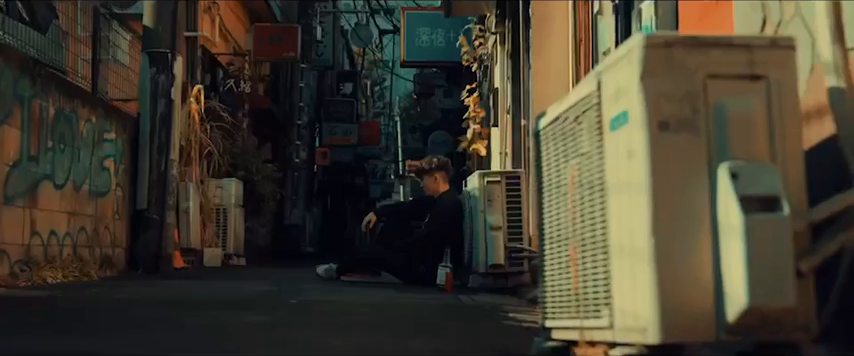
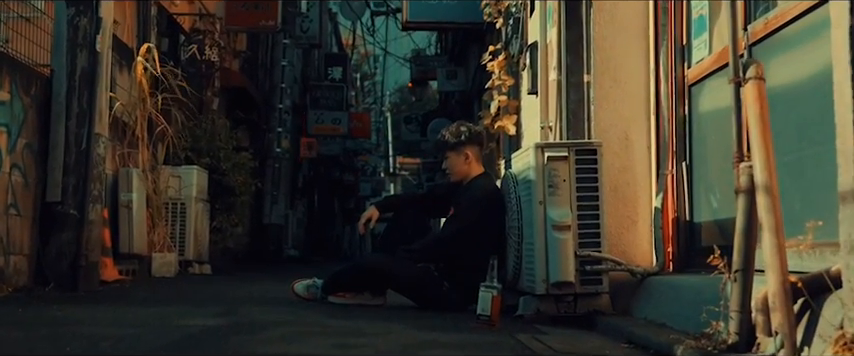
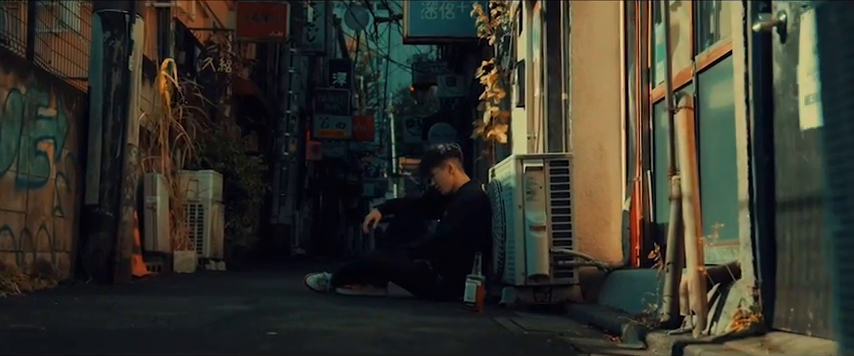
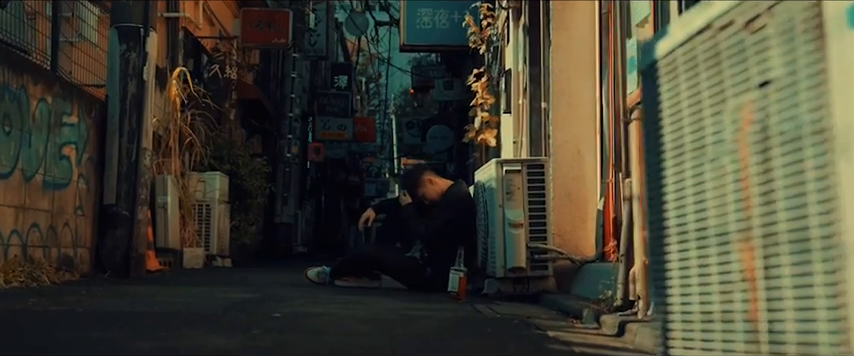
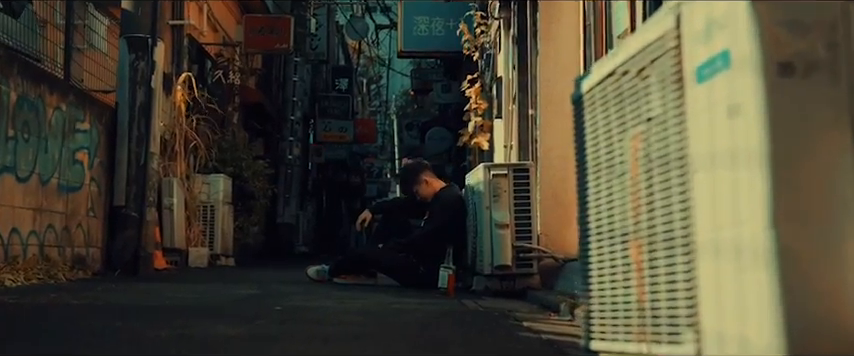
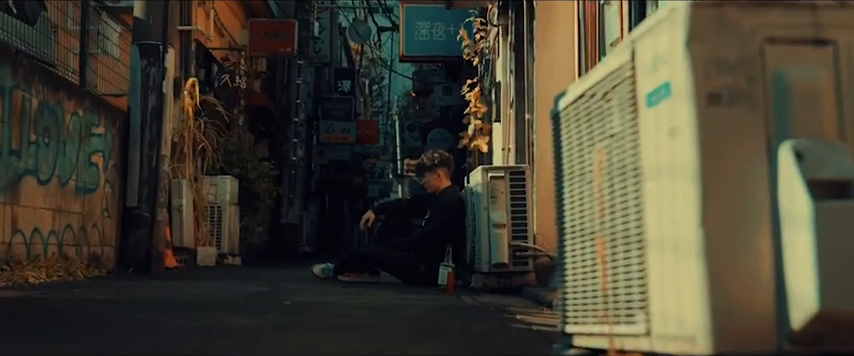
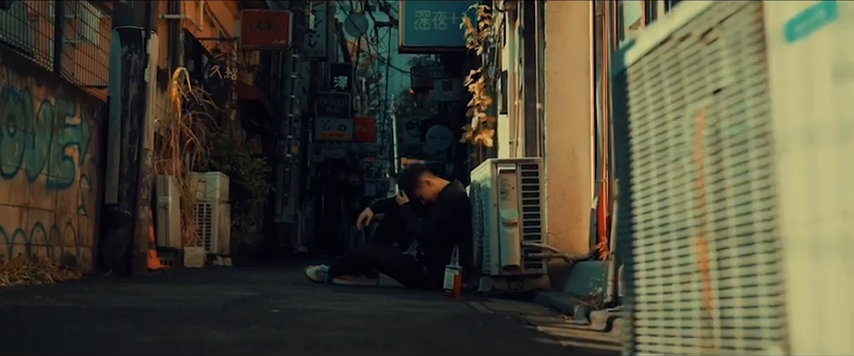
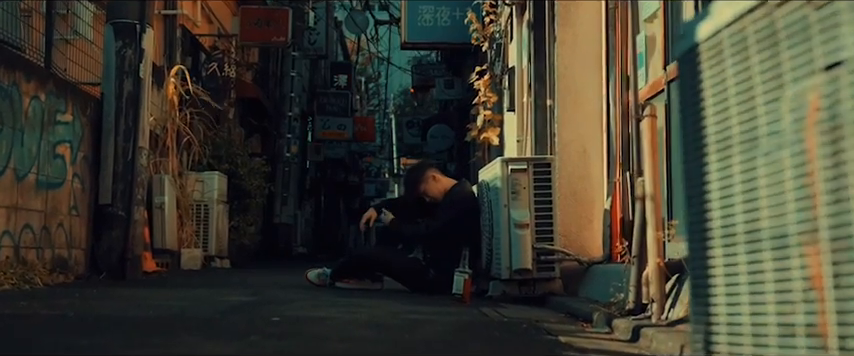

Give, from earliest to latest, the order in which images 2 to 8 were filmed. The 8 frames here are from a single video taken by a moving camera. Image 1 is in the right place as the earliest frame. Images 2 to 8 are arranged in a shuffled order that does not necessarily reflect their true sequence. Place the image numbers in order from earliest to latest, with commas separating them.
6, 5, 7, 4, 8, 3, 2
